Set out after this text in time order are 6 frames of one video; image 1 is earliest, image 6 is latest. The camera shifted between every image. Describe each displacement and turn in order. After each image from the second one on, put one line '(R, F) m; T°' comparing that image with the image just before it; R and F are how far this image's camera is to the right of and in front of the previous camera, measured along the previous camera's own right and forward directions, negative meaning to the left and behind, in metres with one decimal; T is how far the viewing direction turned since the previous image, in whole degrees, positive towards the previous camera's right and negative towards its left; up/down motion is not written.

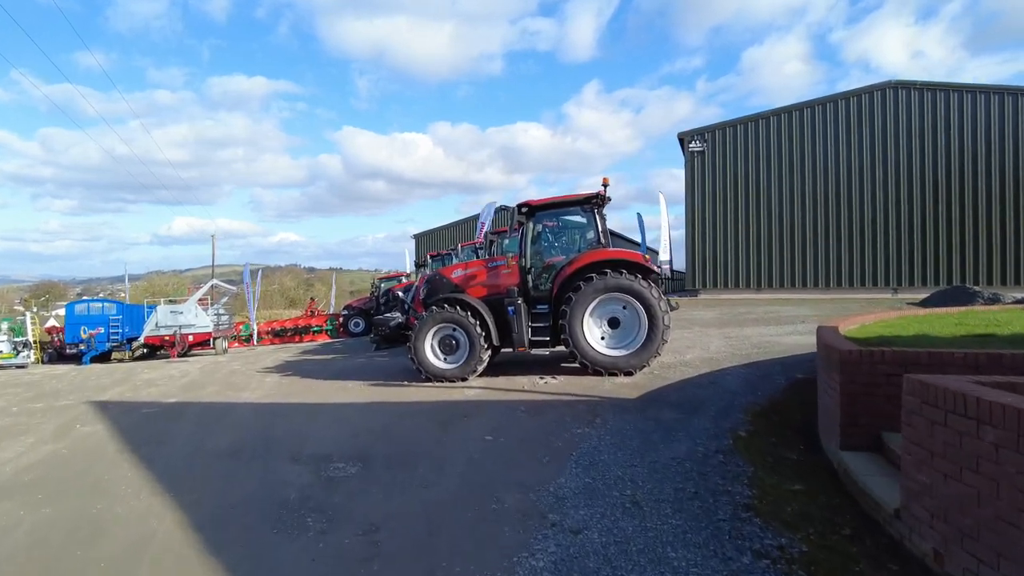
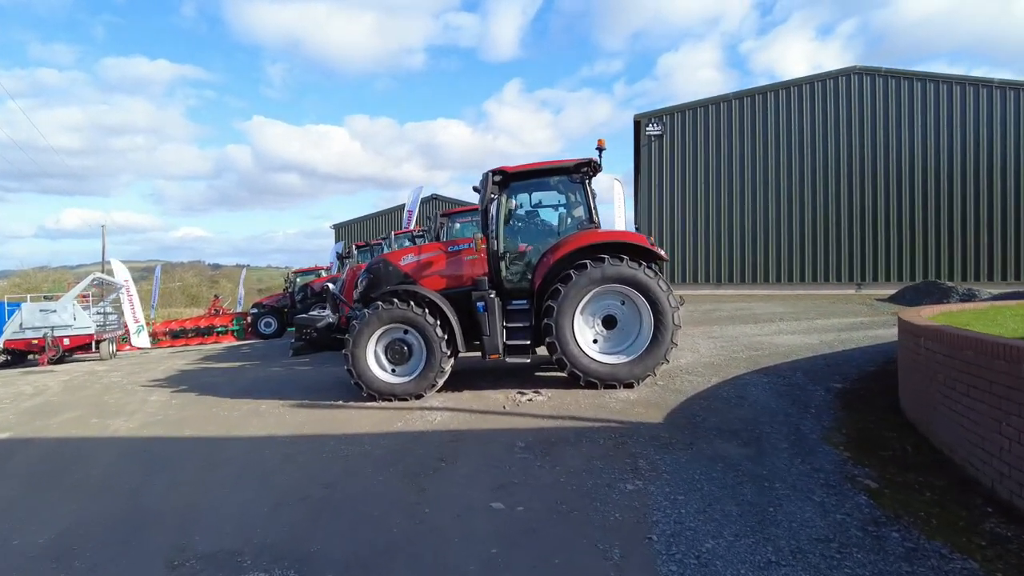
(-0.5, +1.9) m; +7°
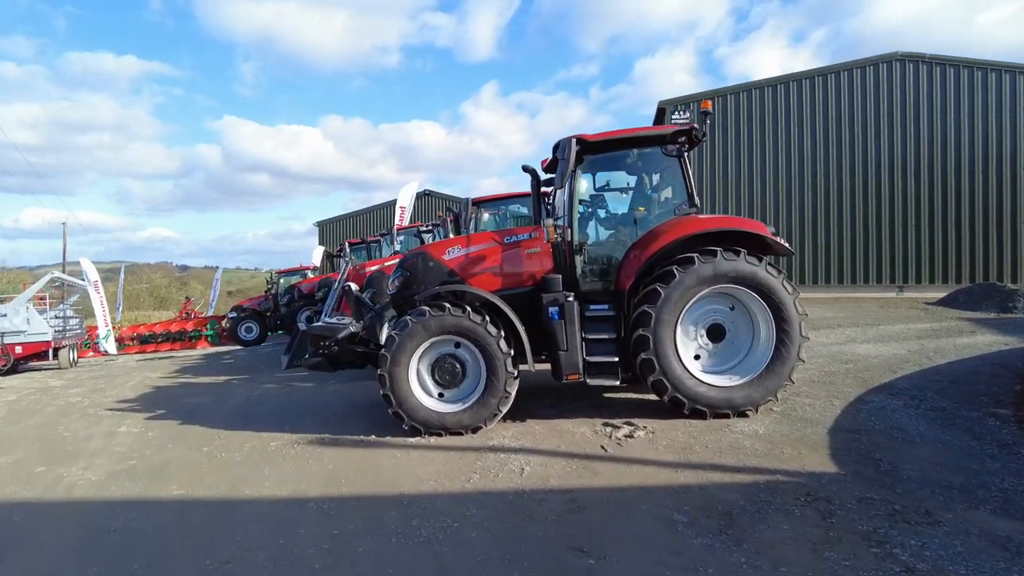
(-0.9, +1.5) m; +2°
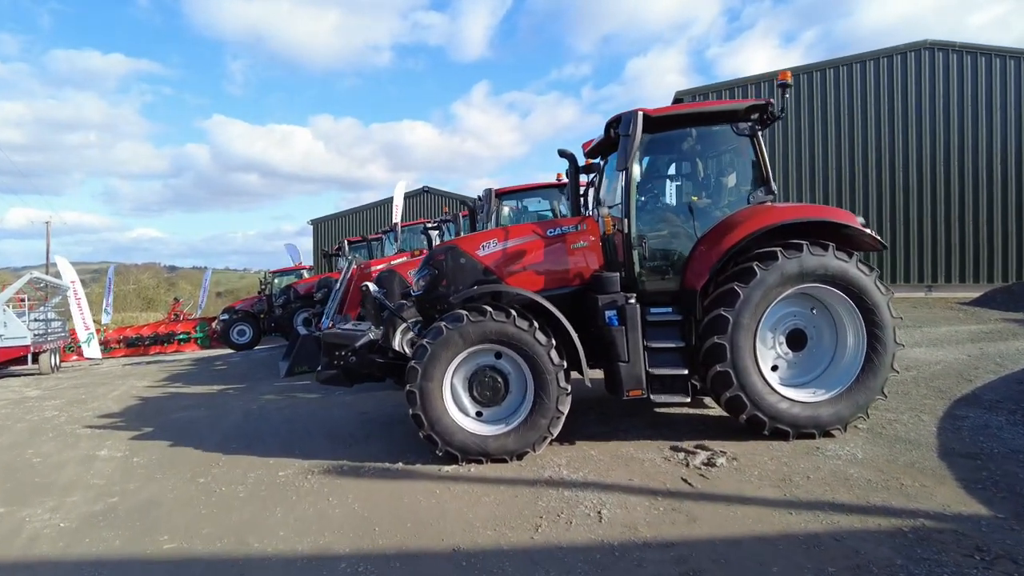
(-0.4, +0.8) m; +1°
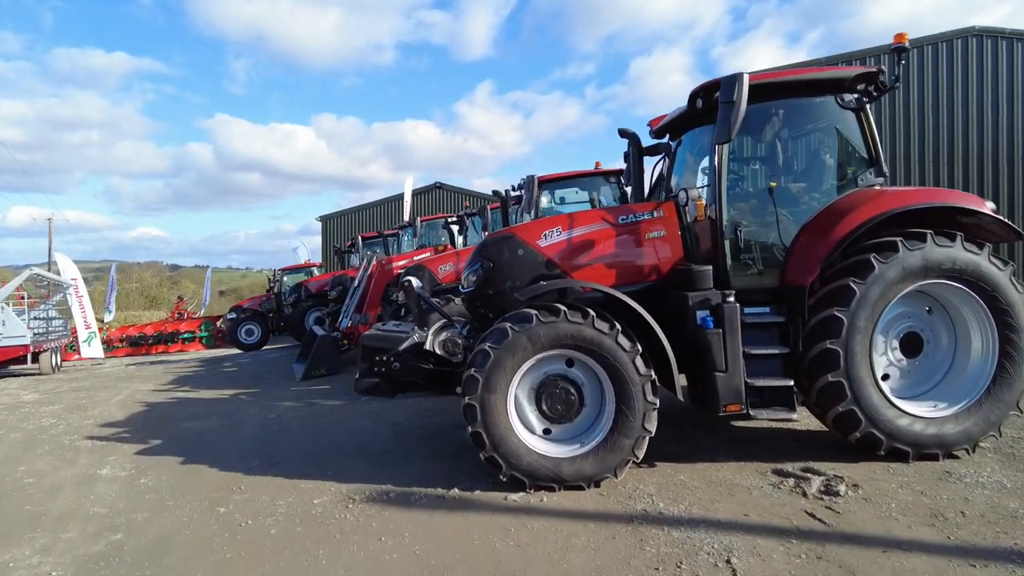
(-0.4, +0.7) m; 0°
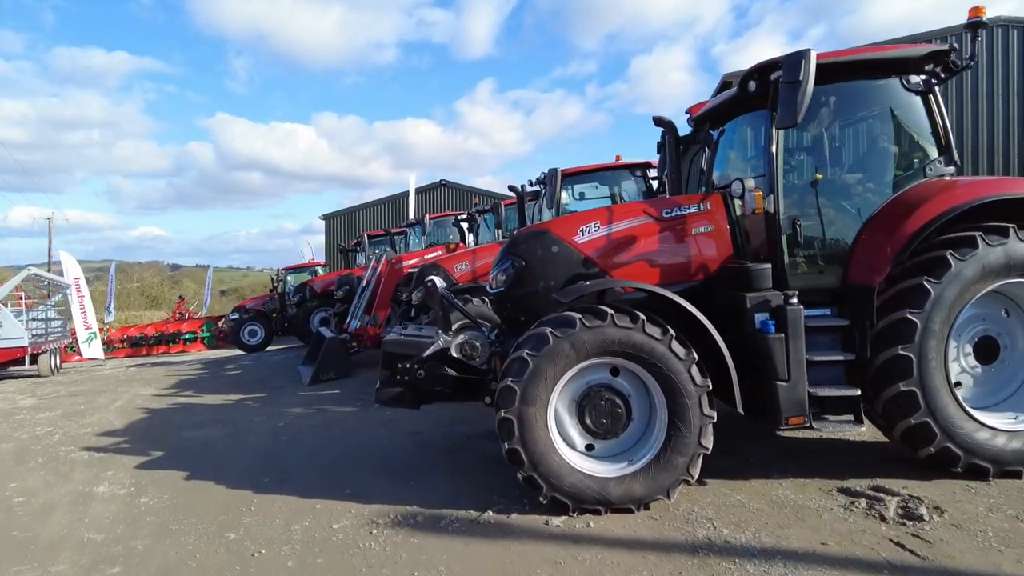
(-0.2, +0.4) m; 0°
